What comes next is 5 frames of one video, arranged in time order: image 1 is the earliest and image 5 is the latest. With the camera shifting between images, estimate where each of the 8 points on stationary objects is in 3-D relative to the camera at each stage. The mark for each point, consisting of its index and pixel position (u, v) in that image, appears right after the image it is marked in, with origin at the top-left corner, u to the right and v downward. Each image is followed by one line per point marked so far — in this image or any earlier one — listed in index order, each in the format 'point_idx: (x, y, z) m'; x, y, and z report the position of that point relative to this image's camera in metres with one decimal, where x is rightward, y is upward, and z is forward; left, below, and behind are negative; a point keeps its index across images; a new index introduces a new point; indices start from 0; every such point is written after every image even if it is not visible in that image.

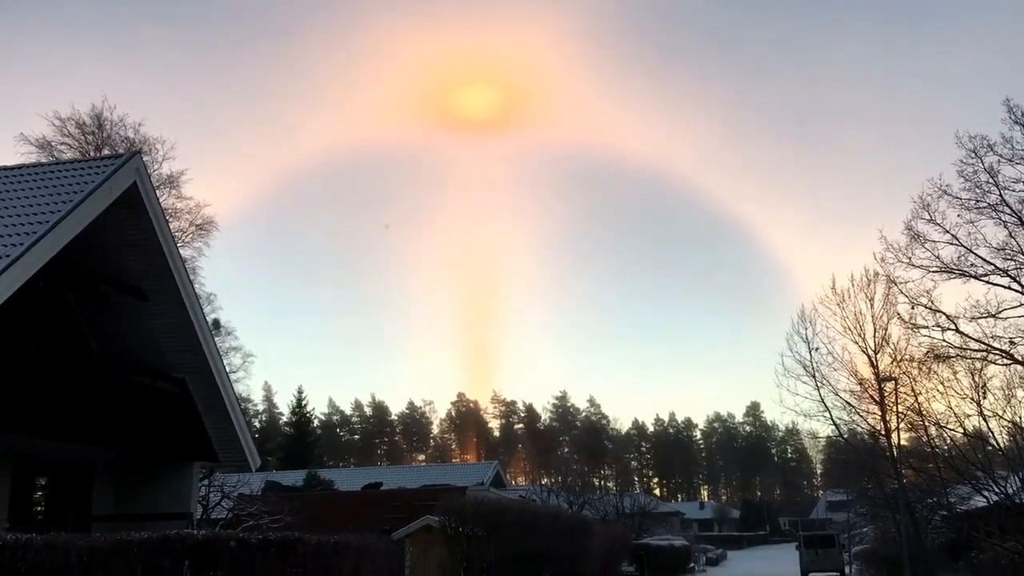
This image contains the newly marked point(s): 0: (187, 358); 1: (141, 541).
0: (-5.6, -1.2, +14.6) m
1: (-3.4, -2.3, +7.9) m
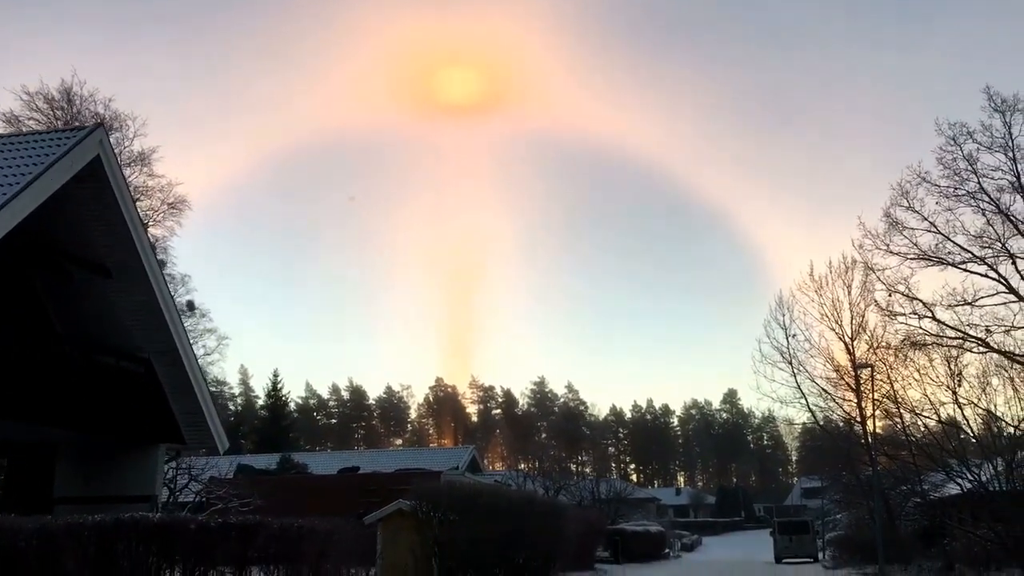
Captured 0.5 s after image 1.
0: (-6.0, -0.8, +14.2) m
1: (-3.7, -2.1, +7.5) m
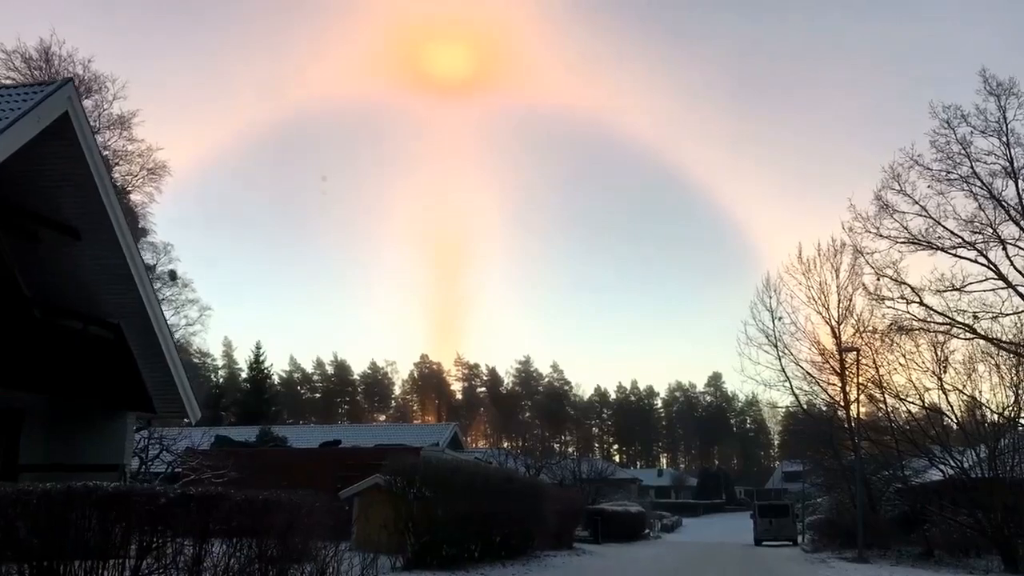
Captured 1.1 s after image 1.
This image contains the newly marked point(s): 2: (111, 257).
0: (-6.3, -0.2, +13.8) m
1: (-3.9, -1.7, +7.2) m
2: (-6.3, +0.5, +13.3) m
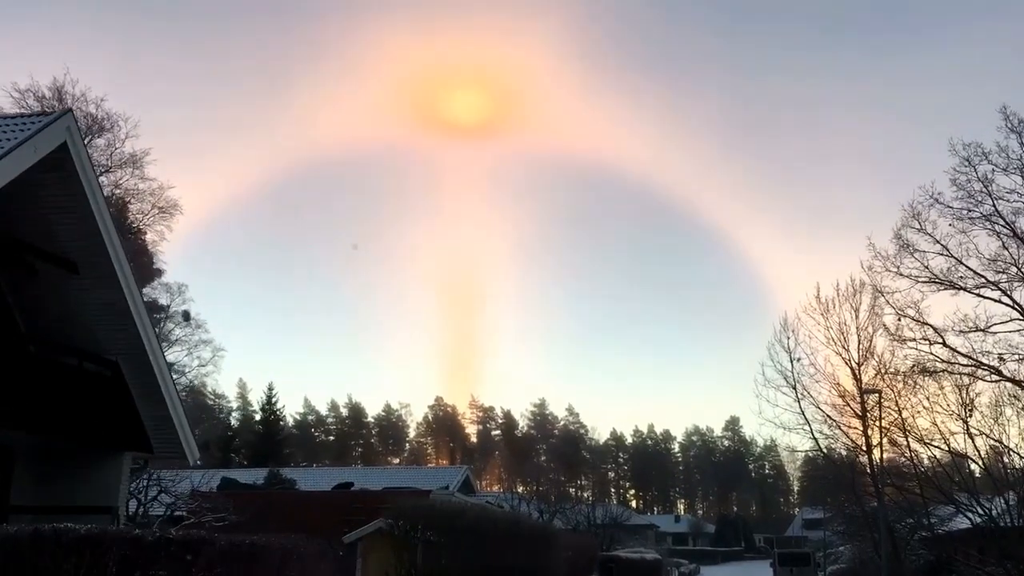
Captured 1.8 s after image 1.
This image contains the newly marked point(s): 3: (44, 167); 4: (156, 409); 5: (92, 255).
0: (-6.2, -0.8, +13.4) m
1: (-3.9, -1.9, +6.7) m
2: (-6.2, 0.0, +13.0) m
3: (-6.4, +1.7, +11.8) m
4: (-5.9, -2.0, +14.1) m
5: (-6.3, +0.5, +12.7) m
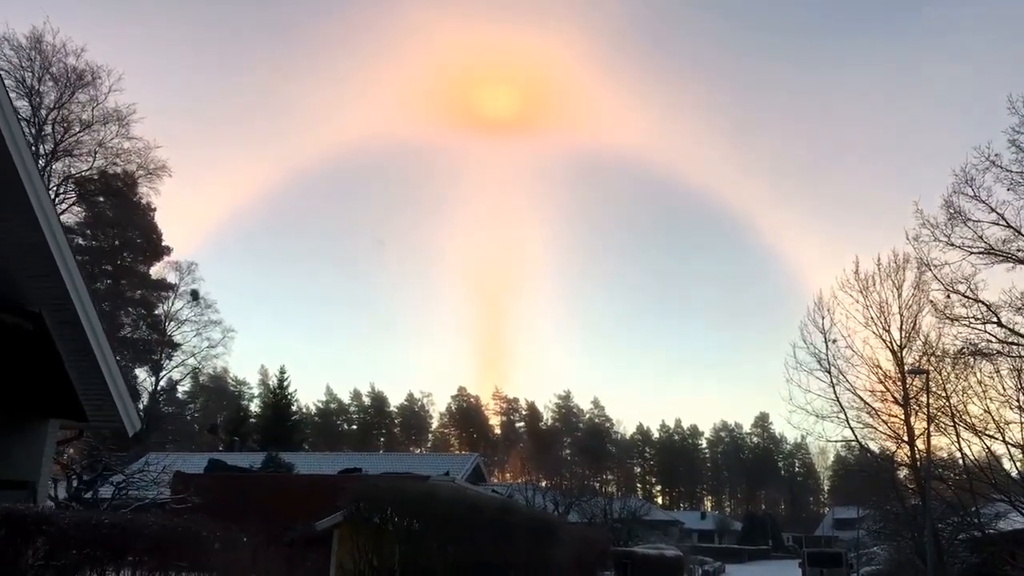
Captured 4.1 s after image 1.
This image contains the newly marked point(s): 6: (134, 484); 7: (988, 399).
0: (-6.4, 0.0, +11.6) m
1: (-4.4, -1.2, +4.9) m
2: (-6.4, +0.8, +11.2) m
3: (-6.7, +2.4, +10.0) m
4: (-6.1, -1.2, +12.3) m
5: (-6.5, +1.3, +10.9) m
6: (-7.9, -4.4, +19.0) m
7: (+10.7, -2.5, +19.2) m
